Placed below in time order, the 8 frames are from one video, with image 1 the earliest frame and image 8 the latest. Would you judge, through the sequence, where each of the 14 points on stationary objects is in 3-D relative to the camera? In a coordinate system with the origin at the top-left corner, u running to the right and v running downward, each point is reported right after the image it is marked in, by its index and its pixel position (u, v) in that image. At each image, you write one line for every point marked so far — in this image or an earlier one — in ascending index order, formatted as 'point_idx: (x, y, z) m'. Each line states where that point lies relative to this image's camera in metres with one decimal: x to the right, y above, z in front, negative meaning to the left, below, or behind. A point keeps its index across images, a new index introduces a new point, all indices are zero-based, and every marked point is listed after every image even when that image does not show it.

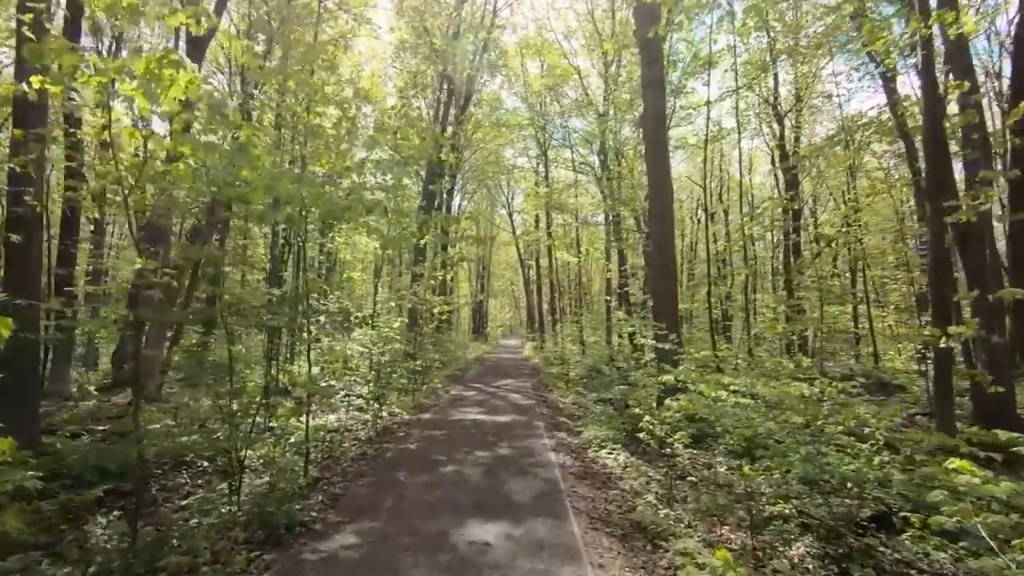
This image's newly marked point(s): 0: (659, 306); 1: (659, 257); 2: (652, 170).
0: (+2.3, -0.2, +8.7) m
1: (+2.4, +0.6, +8.8) m
2: (+2.3, +2.1, +9.0) m
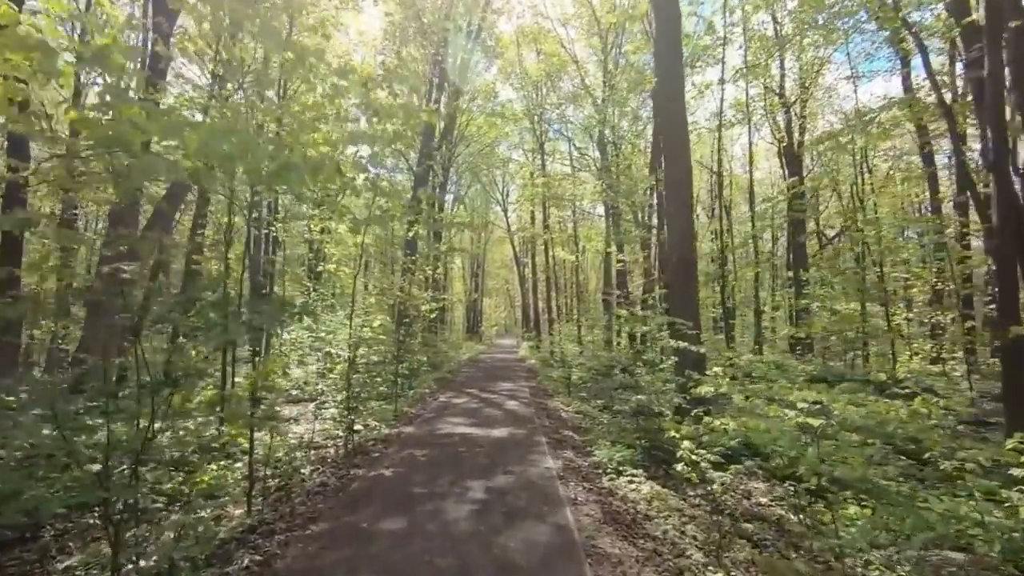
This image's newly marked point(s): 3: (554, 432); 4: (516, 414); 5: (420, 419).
0: (+2.3, -0.1, +7.6) m
1: (+2.3, +0.7, +7.7) m
2: (+2.3, +2.2, +7.9) m
3: (+0.6, -2.0, +7.6) m
4: (+0.1, -2.0, +8.1) m
5: (-1.4, -2.0, +7.9) m
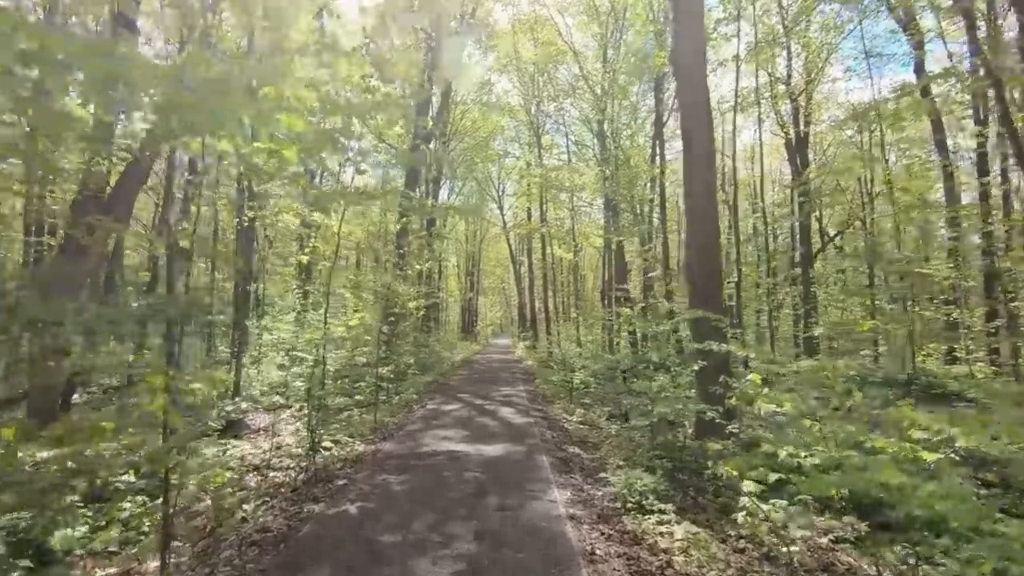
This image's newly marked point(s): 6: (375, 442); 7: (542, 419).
0: (+2.2, 0.0, +6.6) m
1: (+2.3, +0.8, +6.7) m
2: (+2.2, +2.3, +6.9) m
3: (+0.6, -1.9, +6.6) m
4: (0.0, -1.9, +7.1) m
5: (-1.4, -1.9, +6.9) m
6: (-1.7, -1.9, +6.6) m
7: (+0.5, -1.9, +7.7) m
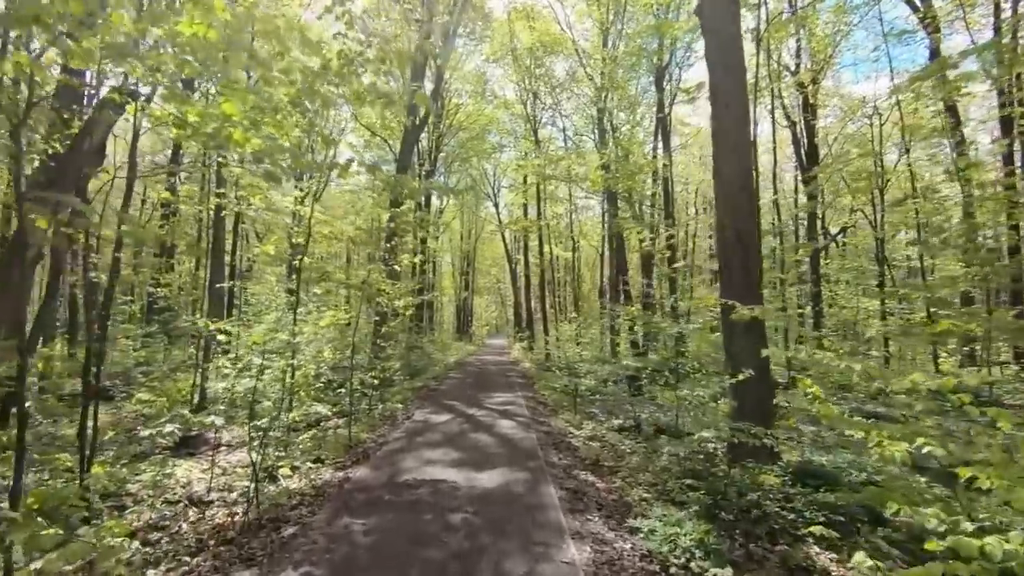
0: (+2.2, 0.0, +5.6) m
1: (+2.2, +0.8, +5.6) m
2: (+2.2, +2.4, +5.9) m
3: (+0.6, -1.9, +5.5) m
4: (0.0, -1.8, +6.0) m
5: (-1.4, -1.8, +5.8) m
6: (-1.7, -1.8, +5.5) m
7: (+0.5, -1.9, +6.7) m
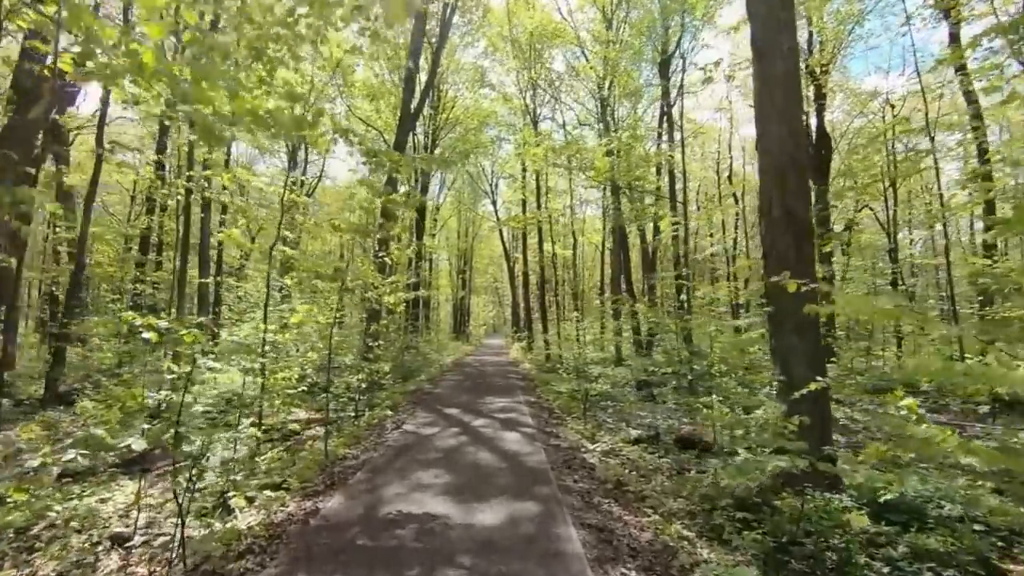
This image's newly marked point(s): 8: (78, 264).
0: (+2.3, +0.1, +4.7) m
1: (+2.3, +0.9, +4.7) m
2: (+2.2, +2.4, +5.0) m
3: (+0.6, -1.8, +4.6) m
4: (0.0, -1.7, +5.1) m
5: (-1.4, -1.7, +4.9) m
6: (-1.6, -1.8, +4.6) m
7: (+0.6, -1.8, +5.8) m
8: (-9.8, +0.5, +12.3) m
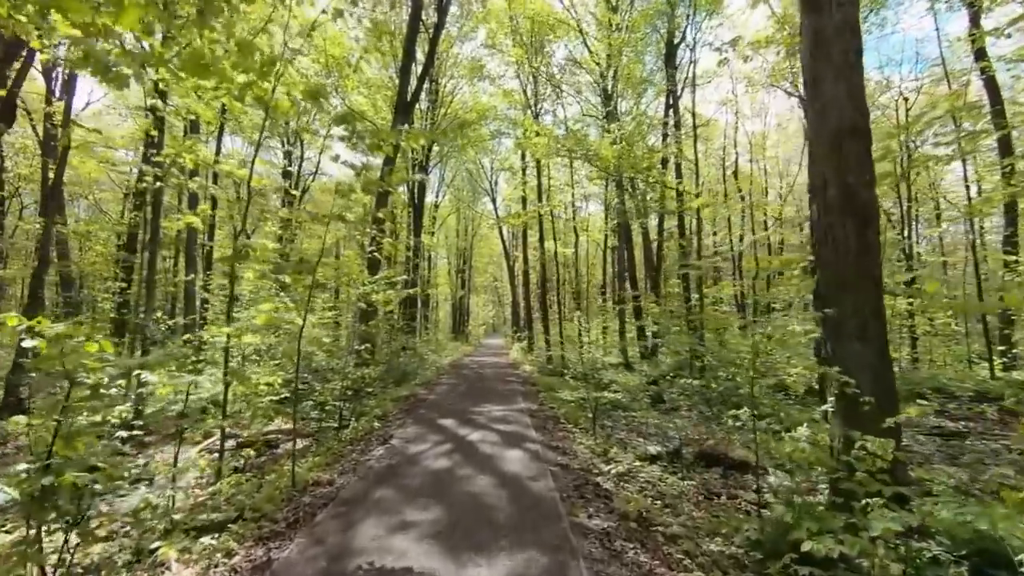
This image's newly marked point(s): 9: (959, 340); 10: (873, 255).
0: (+2.3, +0.2, +3.9) m
1: (+2.3, +1.0, +3.9) m
2: (+2.2, +2.5, +4.2) m
3: (+0.6, -1.7, +3.8) m
4: (0.0, -1.7, +4.3) m
5: (-1.4, -1.7, +4.1) m
6: (-1.6, -1.7, +3.8) m
7: (+0.6, -1.7, +5.0) m
8: (-9.8, +0.6, +11.5) m
9: (+15.4, -1.8, +18.6) m
10: (+2.5, +0.2, +3.8) m
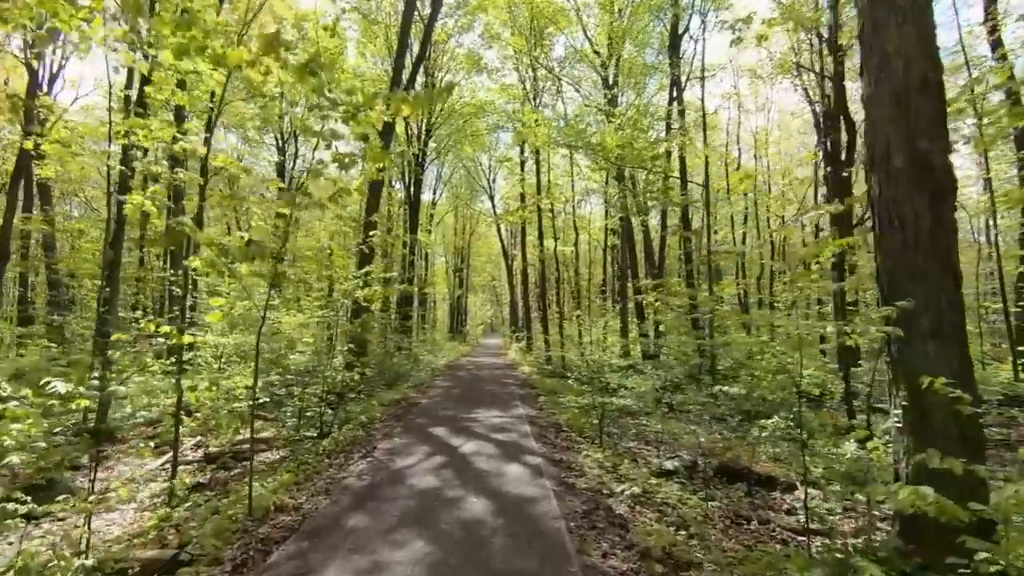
0: (+2.3, +0.2, +3.2) m
1: (+2.3, +1.0, +3.2) m
2: (+2.2, +2.5, +3.5) m
3: (+0.6, -1.7, +3.1) m
4: (0.0, -1.6, +3.7) m
5: (-1.4, -1.6, +3.4) m
6: (-1.6, -1.7, +3.1) m
7: (+0.5, -1.7, +4.3) m
8: (-9.9, +0.7, +10.8) m
9: (+15.3, -1.7, +18.0) m
10: (+2.5, +0.3, +3.2) m
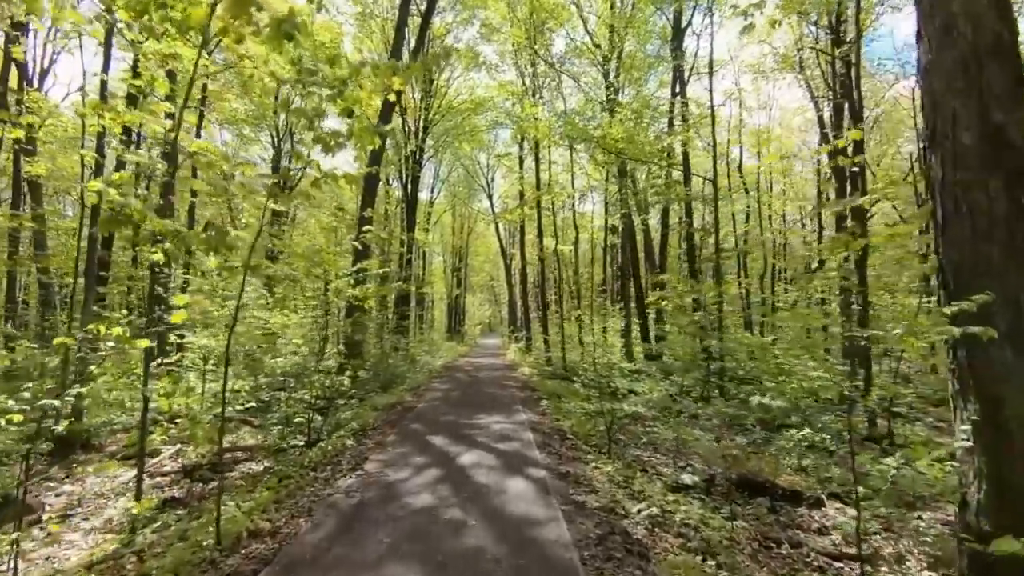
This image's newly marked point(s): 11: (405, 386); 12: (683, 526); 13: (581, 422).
0: (+2.3, +0.2, +2.8) m
1: (+2.3, +1.0, +2.8) m
2: (+2.3, +2.6, +3.1) m
3: (+0.6, -1.7, +2.7) m
4: (+0.1, -1.6, +3.2) m
5: (-1.4, -1.6, +3.0) m
6: (-1.6, -1.6, +2.7) m
7: (+0.6, -1.6, +3.9) m
8: (-9.9, +0.7, +10.3) m
9: (+15.3, -1.7, +17.6) m
10: (+2.6, +0.3, +2.7) m
11: (-2.6, -2.3, +13.0) m
12: (+1.2, -1.7, +4.0) m
13: (+1.0, -1.9, +7.9) m
